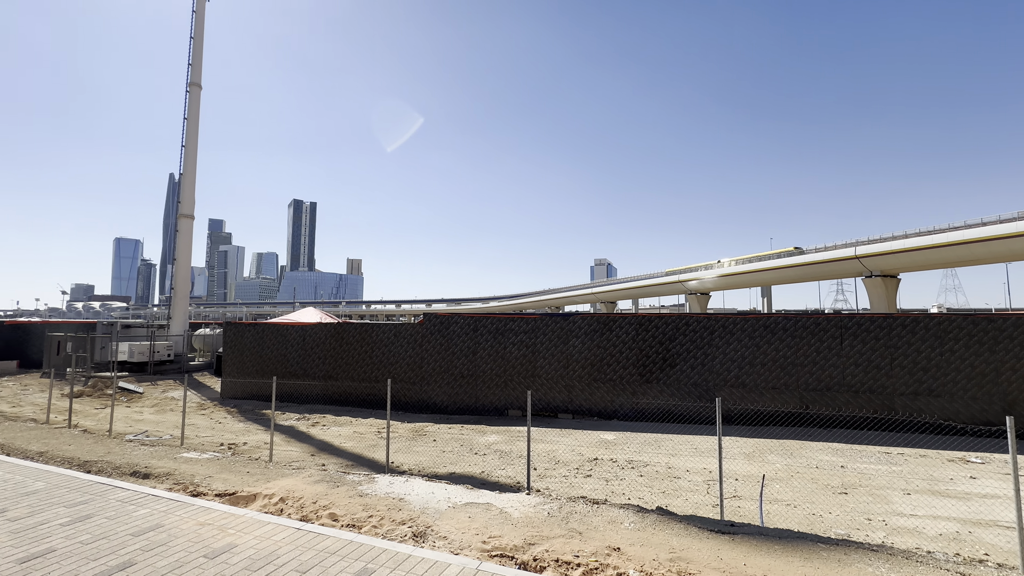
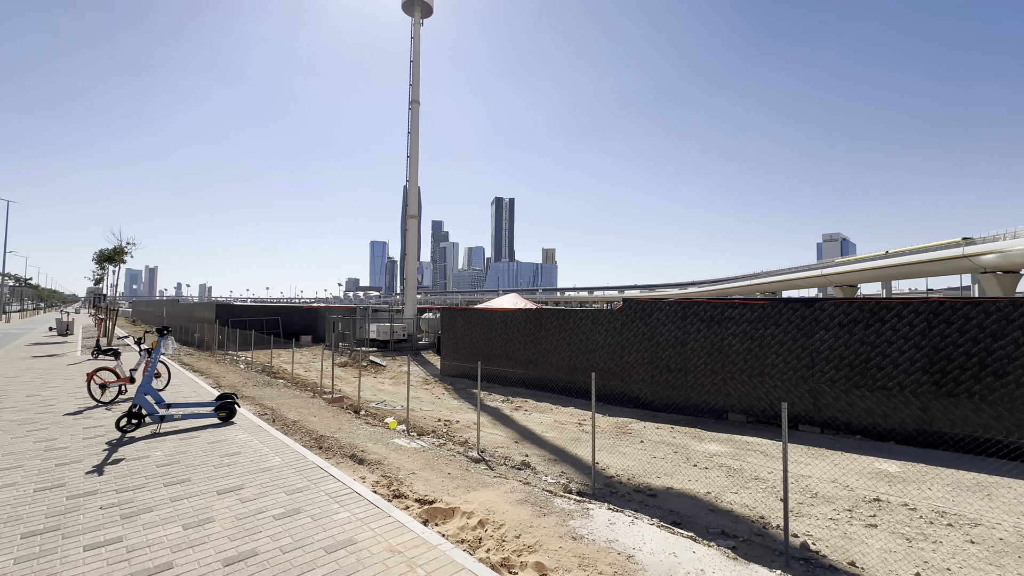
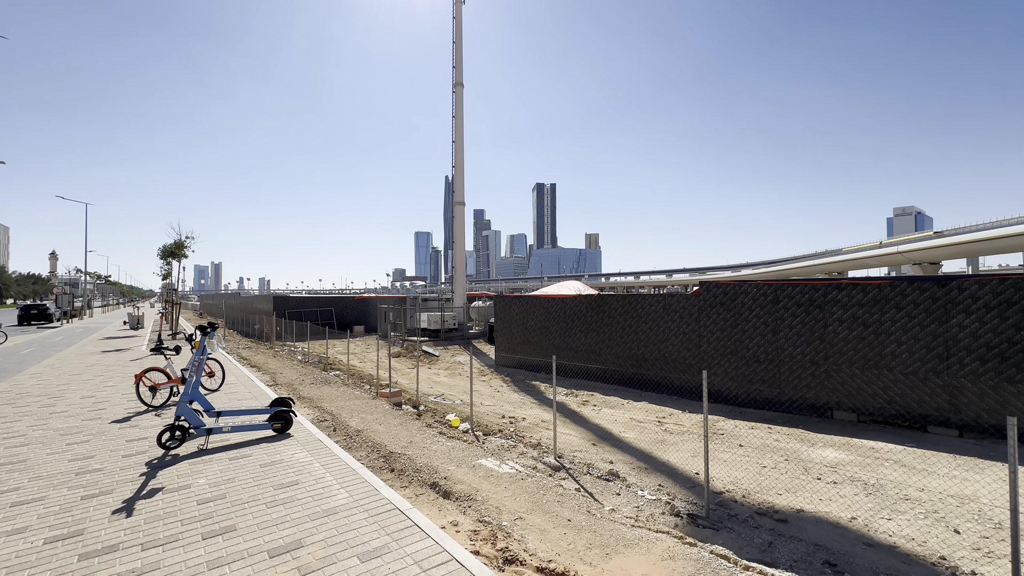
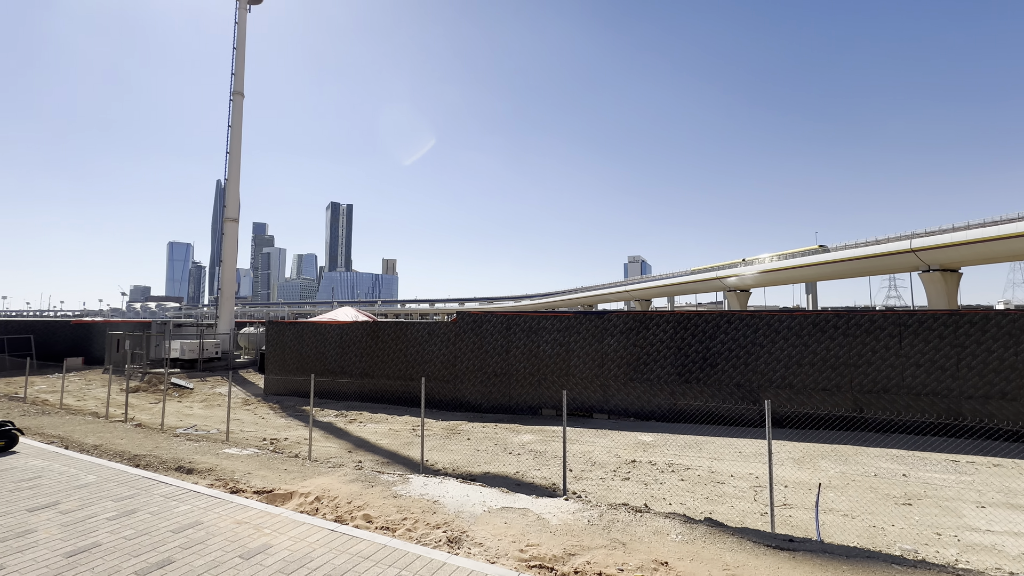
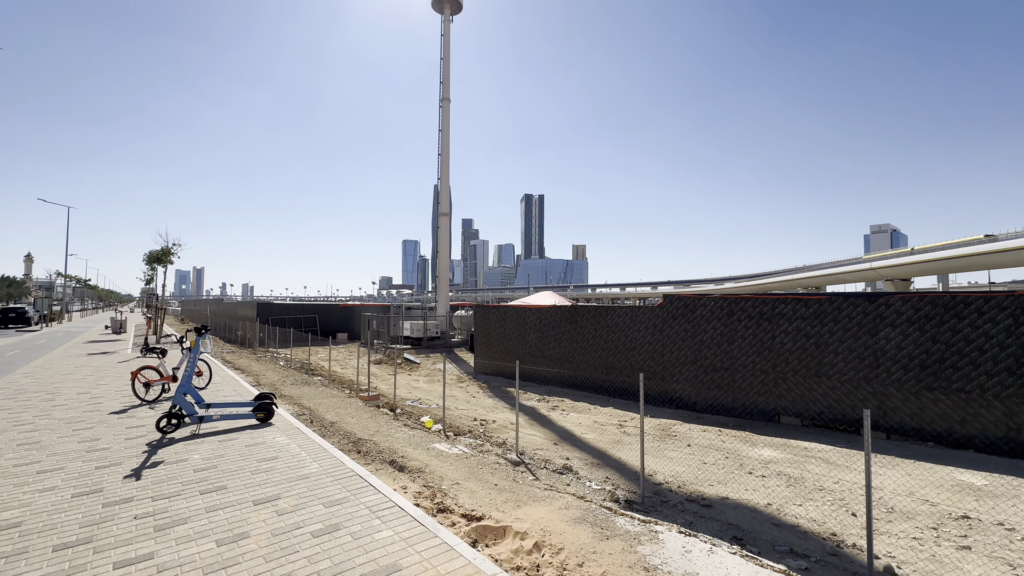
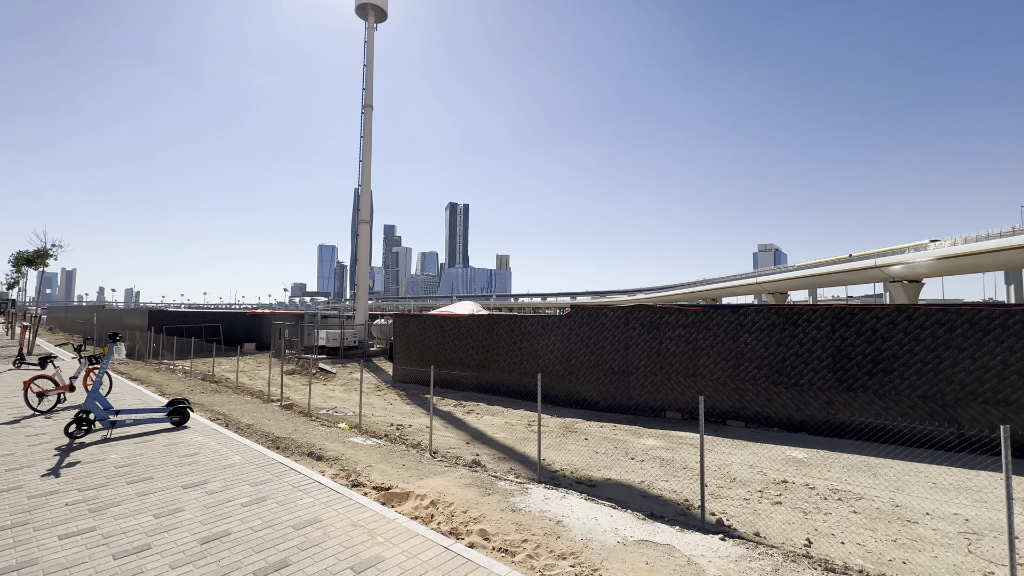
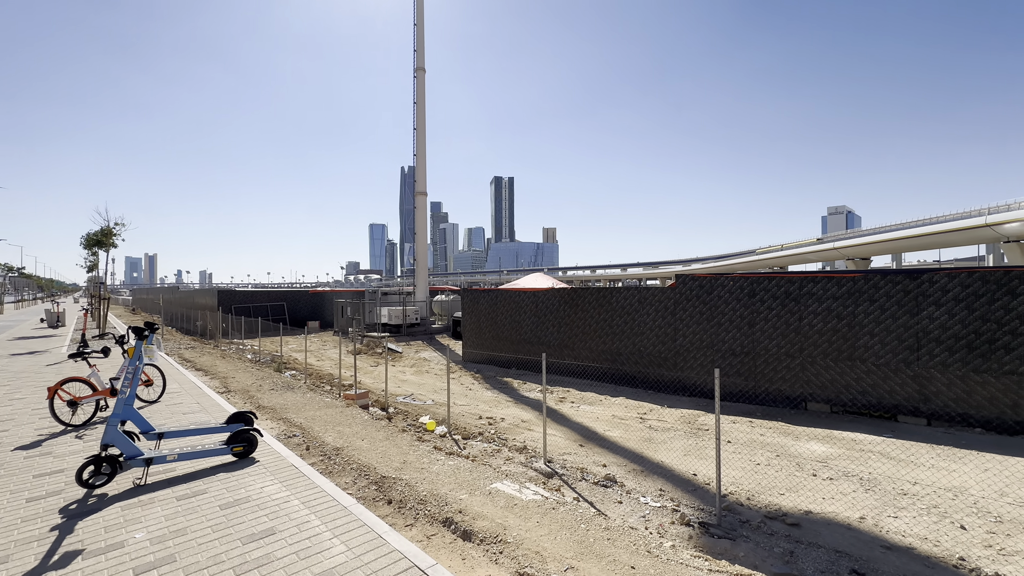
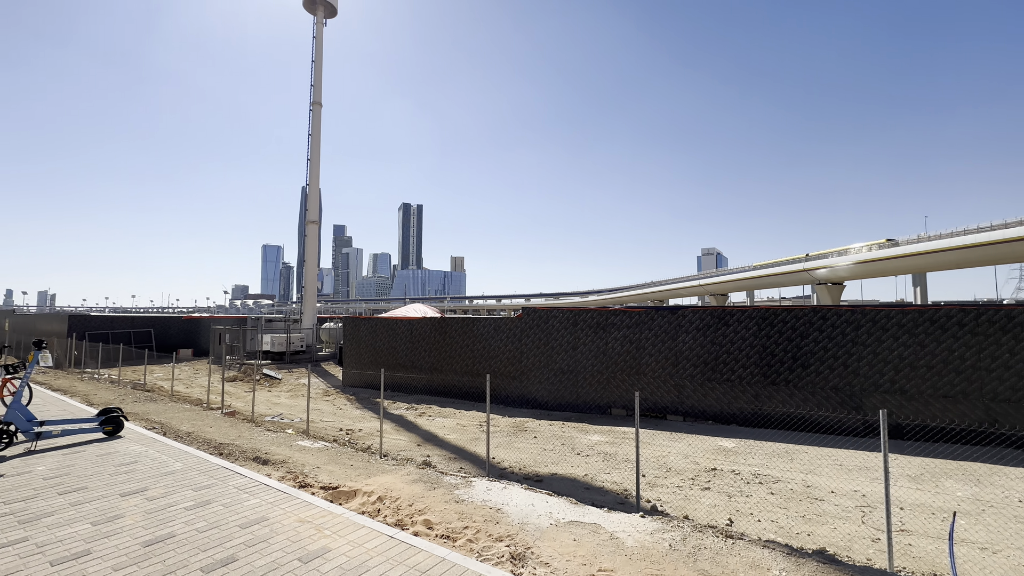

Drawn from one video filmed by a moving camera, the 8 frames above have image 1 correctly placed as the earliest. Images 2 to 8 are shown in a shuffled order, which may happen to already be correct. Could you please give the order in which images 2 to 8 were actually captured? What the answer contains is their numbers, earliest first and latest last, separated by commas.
4, 8, 6, 2, 5, 3, 7
